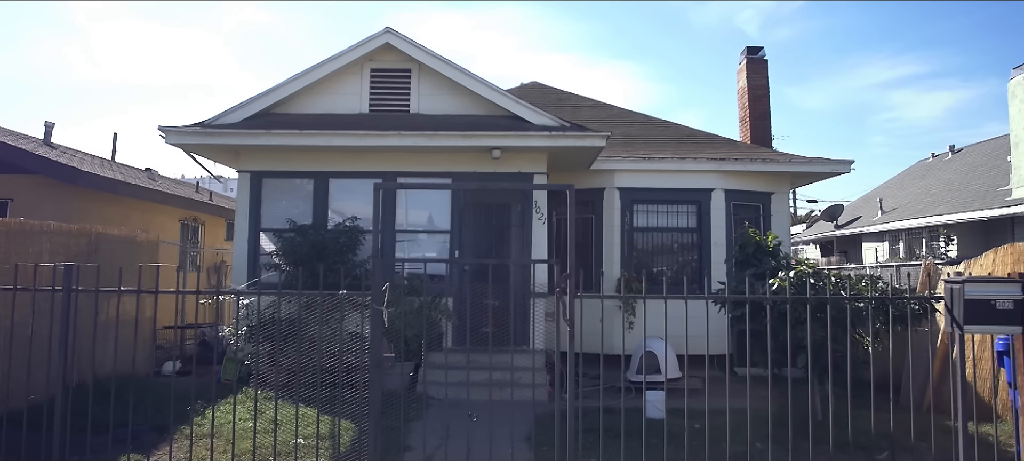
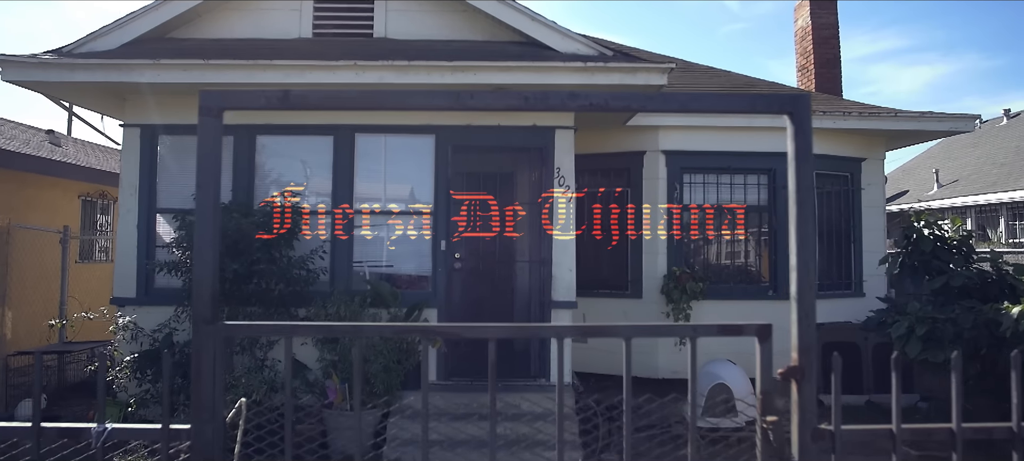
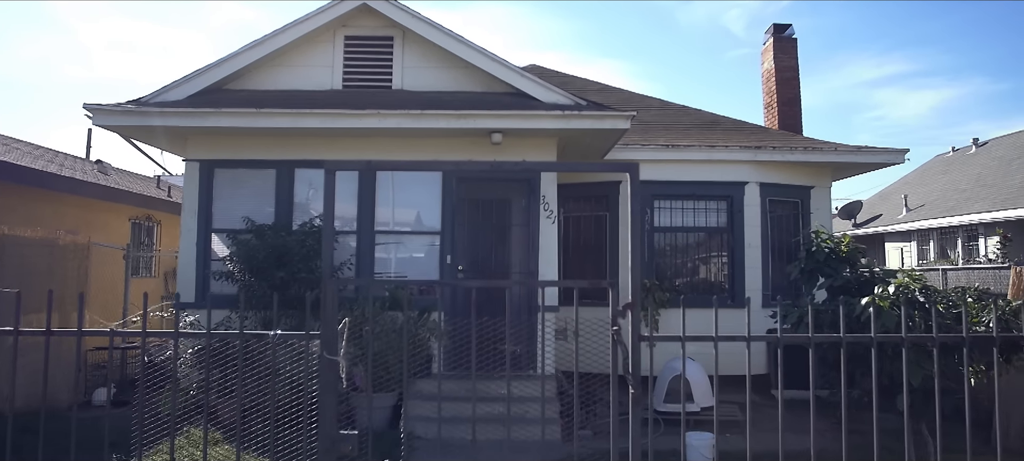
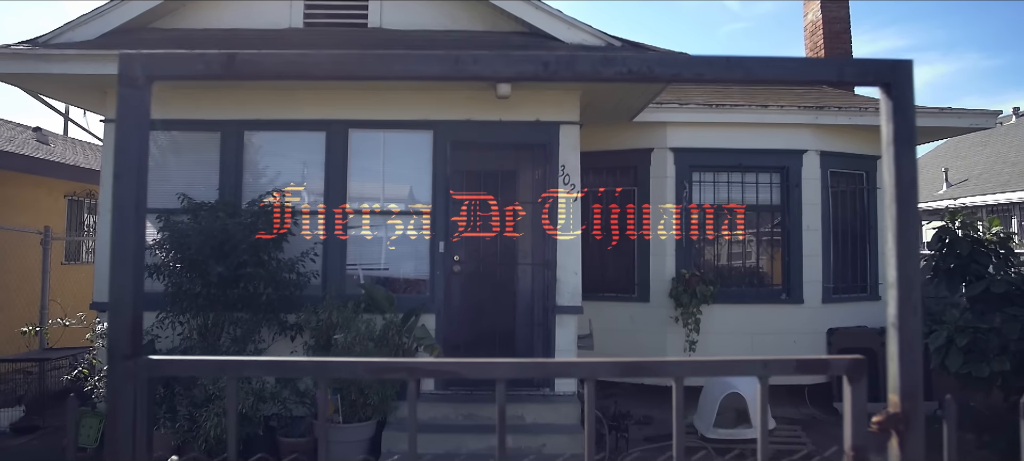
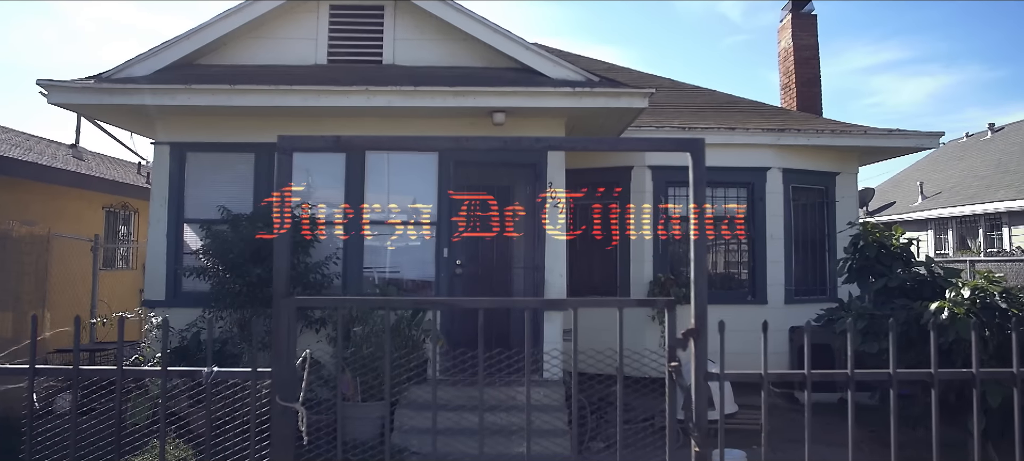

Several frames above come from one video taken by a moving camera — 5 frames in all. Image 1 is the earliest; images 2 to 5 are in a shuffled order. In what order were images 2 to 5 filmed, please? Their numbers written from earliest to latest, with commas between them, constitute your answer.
3, 5, 2, 4
